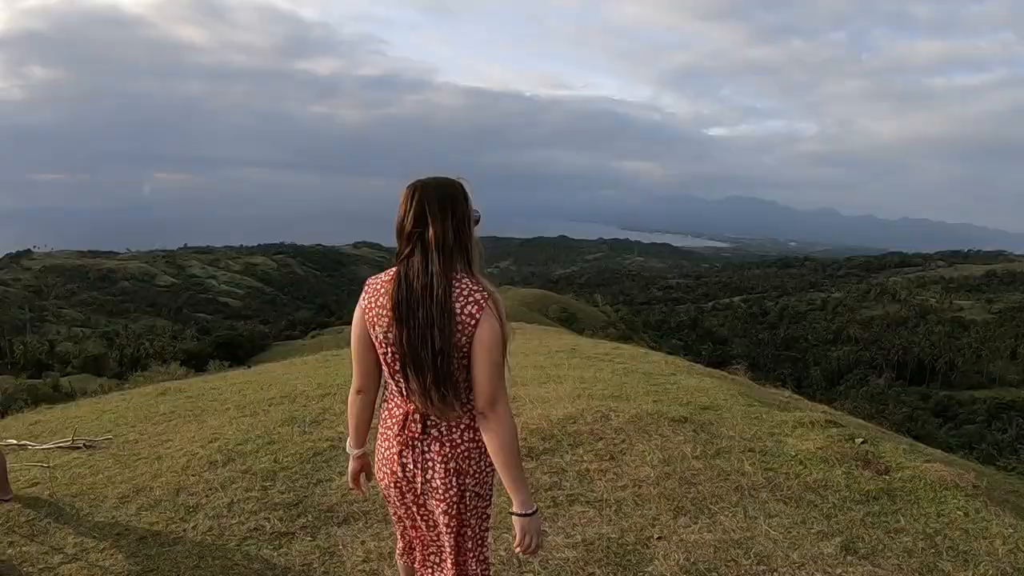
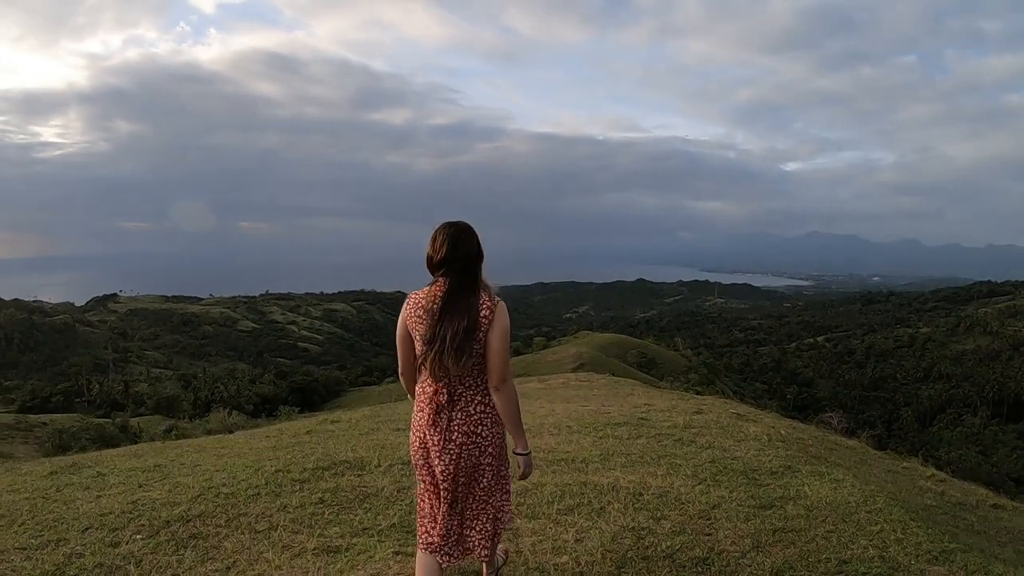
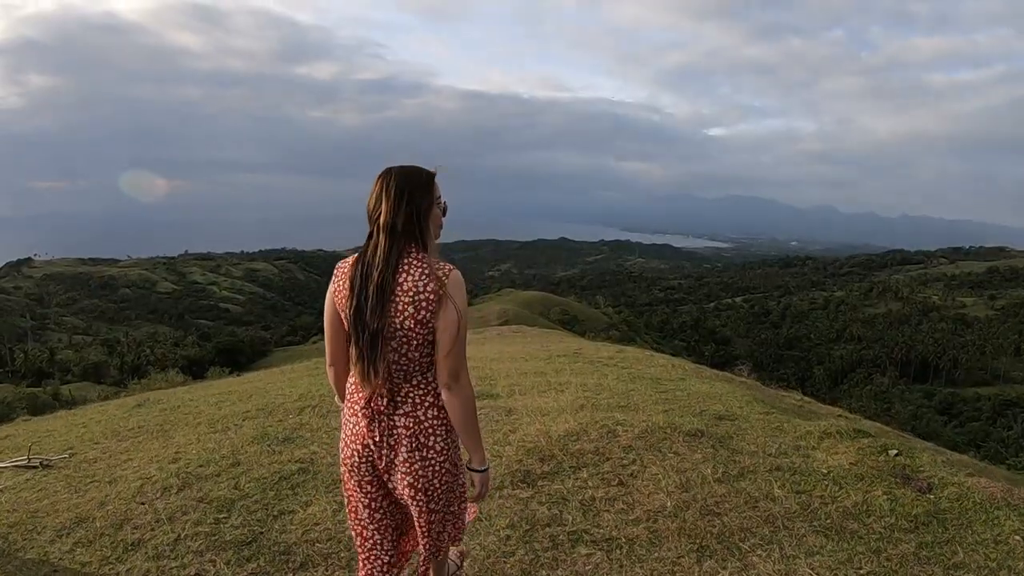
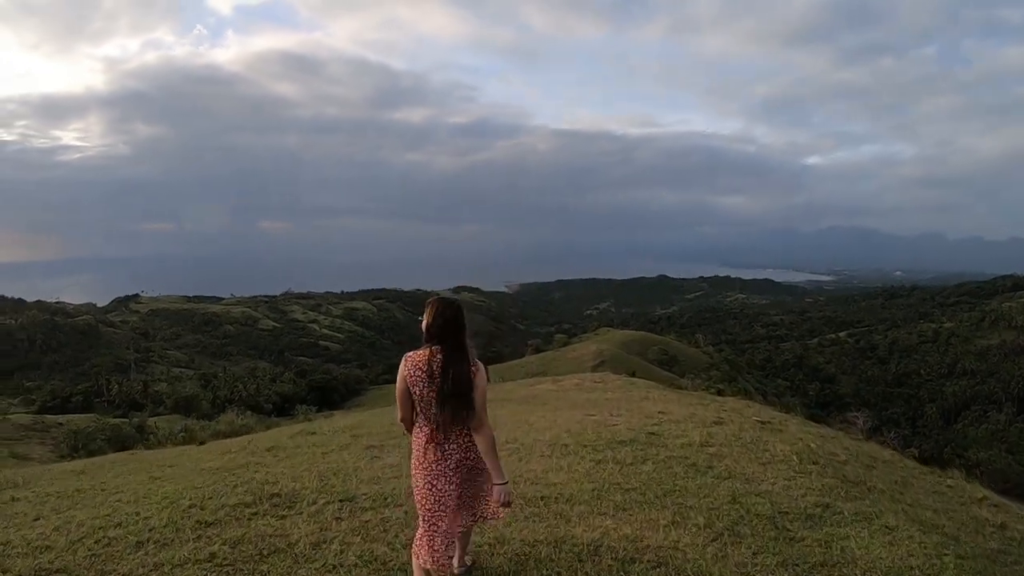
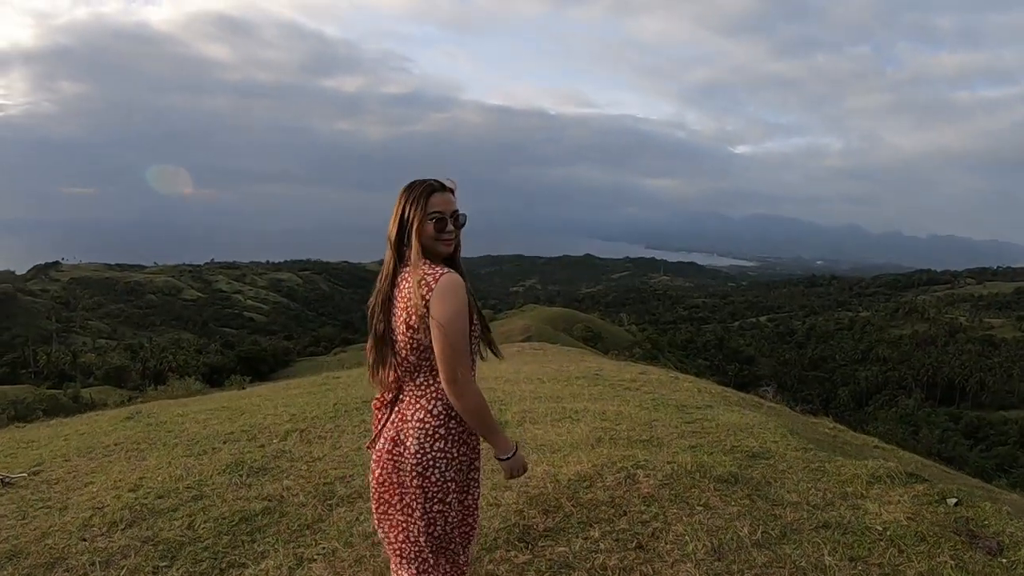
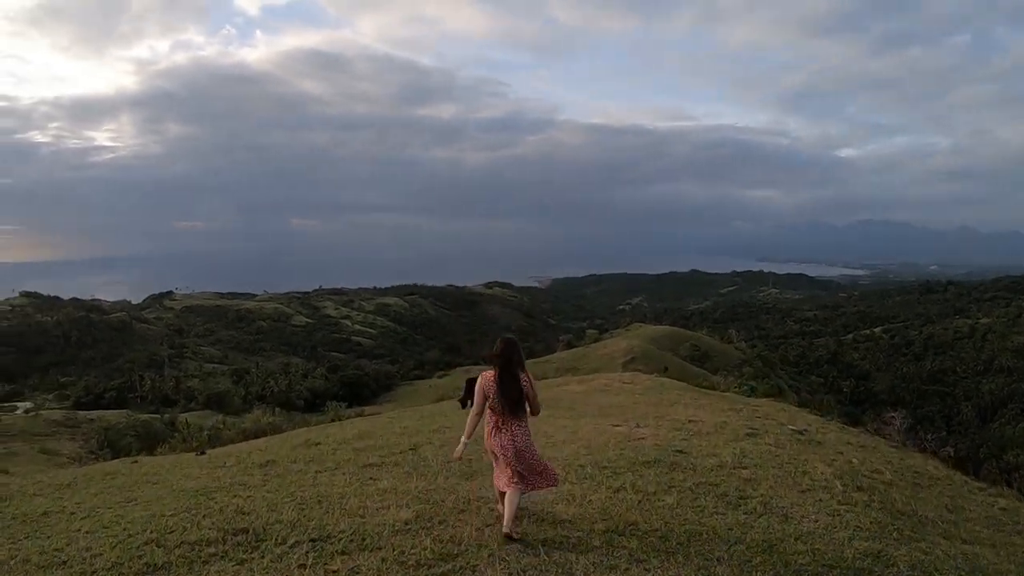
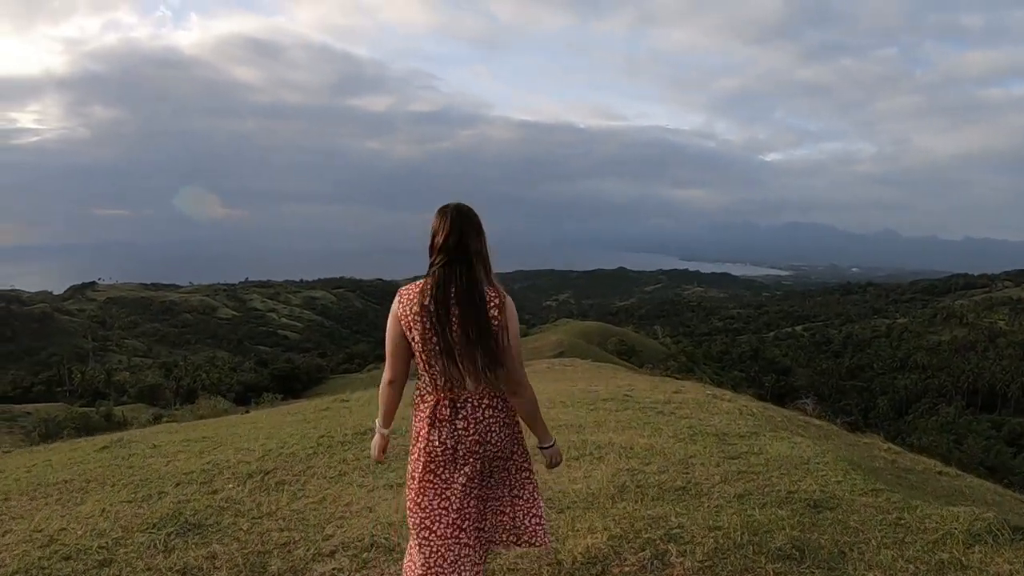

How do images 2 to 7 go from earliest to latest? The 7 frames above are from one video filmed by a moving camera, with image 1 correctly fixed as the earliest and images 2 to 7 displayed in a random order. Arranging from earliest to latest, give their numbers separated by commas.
3, 5, 7, 2, 4, 6
